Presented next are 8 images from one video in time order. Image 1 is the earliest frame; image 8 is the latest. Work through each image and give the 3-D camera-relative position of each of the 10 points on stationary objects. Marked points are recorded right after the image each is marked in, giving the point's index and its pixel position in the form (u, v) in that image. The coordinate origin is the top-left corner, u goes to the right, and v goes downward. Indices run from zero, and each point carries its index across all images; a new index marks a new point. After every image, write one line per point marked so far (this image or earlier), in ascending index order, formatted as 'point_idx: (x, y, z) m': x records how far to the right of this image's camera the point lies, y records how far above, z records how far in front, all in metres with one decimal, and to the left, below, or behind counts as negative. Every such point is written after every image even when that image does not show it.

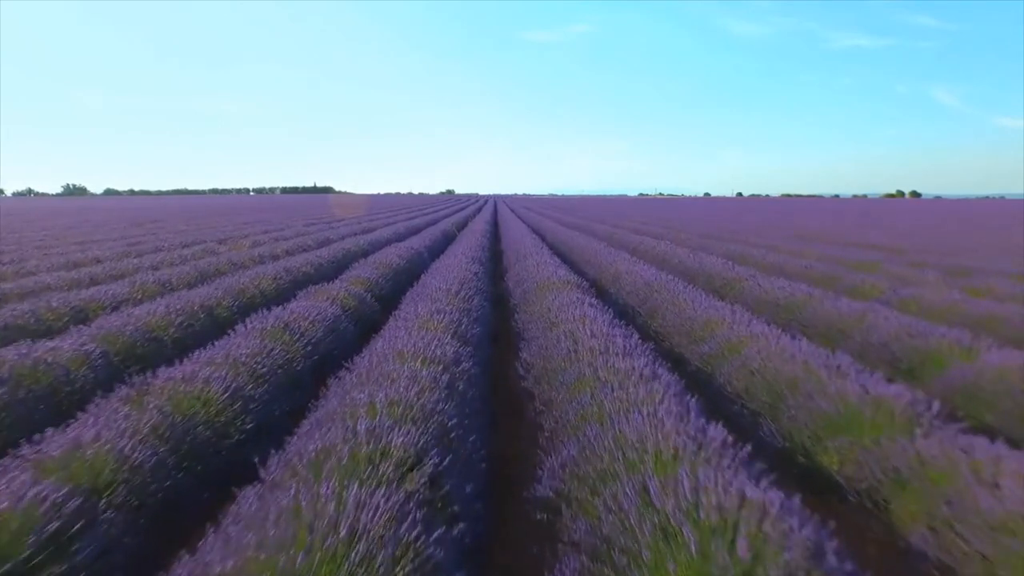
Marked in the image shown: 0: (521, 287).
0: (+0.1, 0.0, +9.6) m
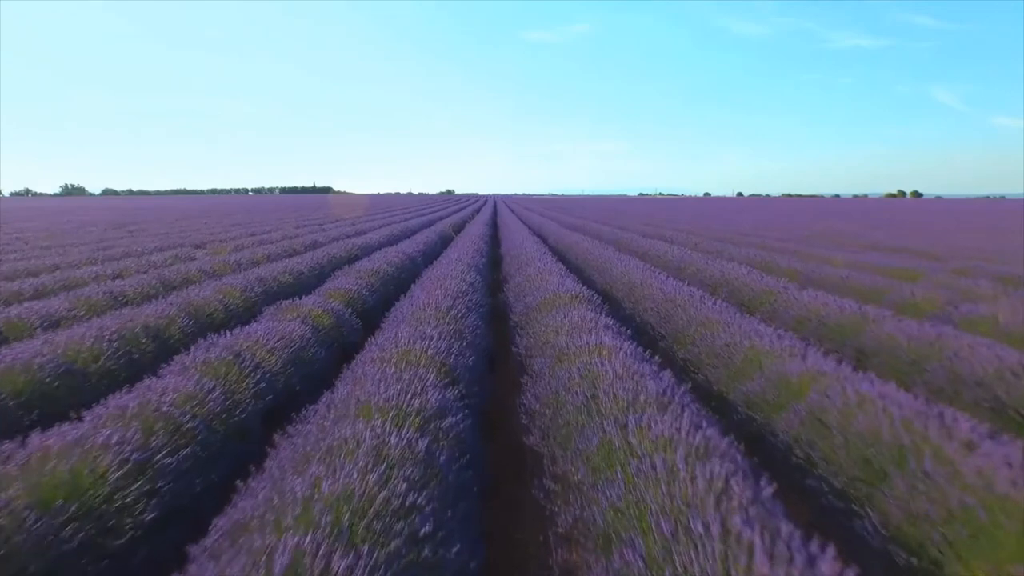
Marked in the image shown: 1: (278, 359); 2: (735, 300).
0: (+0.1, -0.1, +8.4) m
1: (-1.3, -0.4, +5.6) m
2: (+2.1, -0.1, +9.2) m
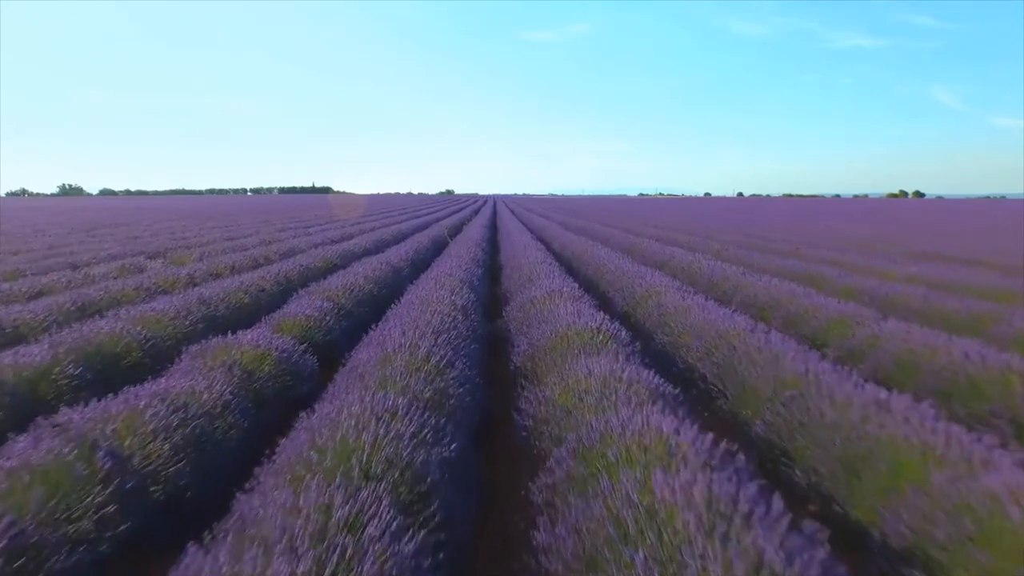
0: (+0.1, -0.3, +6.5) m
1: (-1.3, -0.6, +3.7) m
2: (+2.1, -0.3, +7.3) m
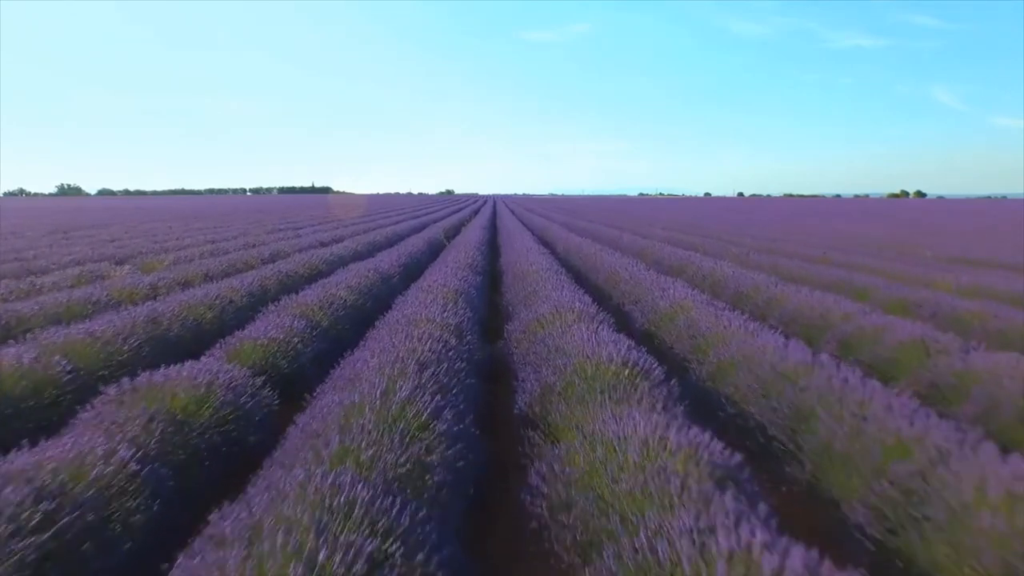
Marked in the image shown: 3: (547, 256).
0: (+0.1, -0.4, +5.3) m
1: (-1.3, -0.7, +2.5) m
2: (+2.1, -0.4, +6.1) m
3: (+0.5, +0.5, +14.1) m
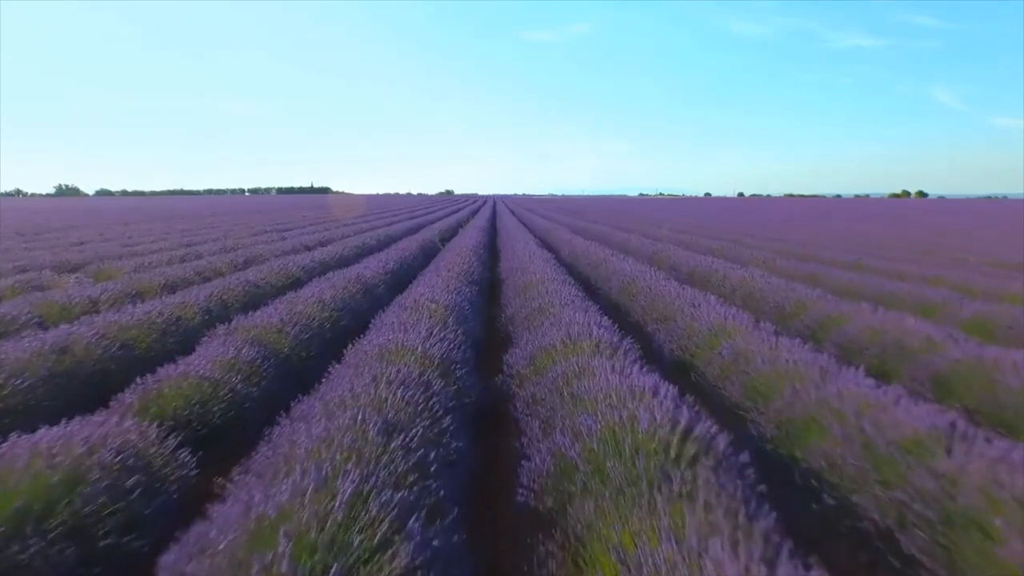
0: (+0.1, -0.5, +3.9) m
1: (-1.3, -0.8, +1.0) m
2: (+2.1, -0.6, +4.6) m
3: (+0.5, +0.3, +12.7) m
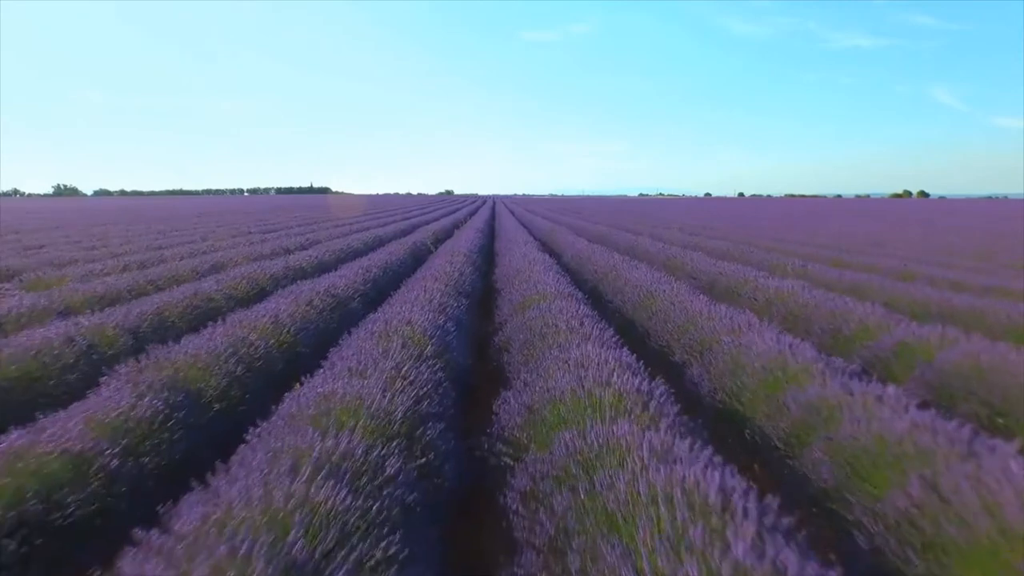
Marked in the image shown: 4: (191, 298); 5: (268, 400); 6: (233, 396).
0: (+0.1, -0.7, +2.4) m
1: (-1.3, -0.9, -0.4) m
2: (+2.1, -0.7, +3.2) m
3: (+0.5, +0.2, +11.2) m
4: (-2.7, -0.1, +8.4) m
5: (-1.3, -0.5, +5.5) m
6: (-1.4, -0.5, +5.0) m
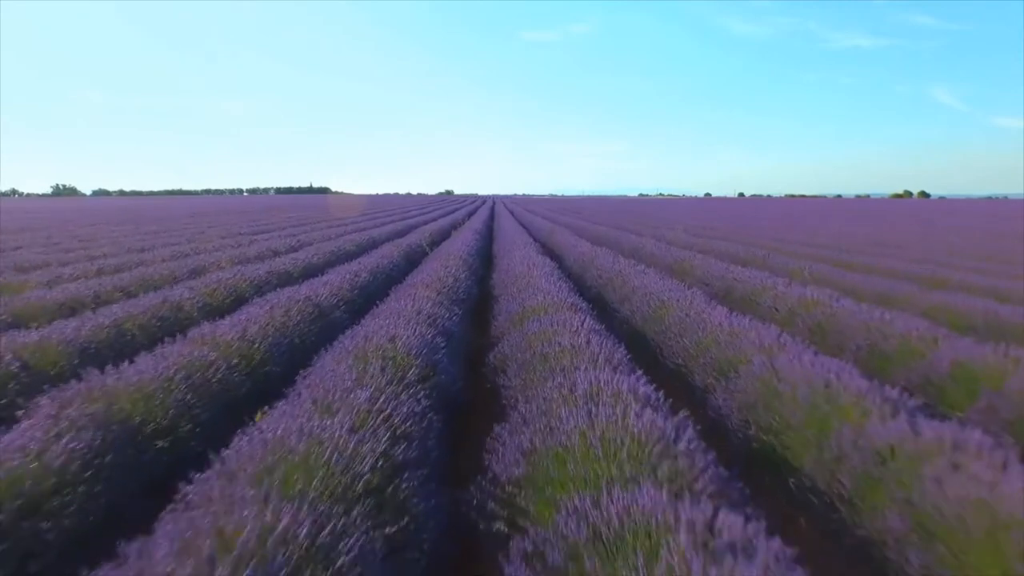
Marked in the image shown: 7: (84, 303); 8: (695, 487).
0: (+0.1, -0.7, +1.6) m
1: (-1.3, -1.0, -1.2) m
2: (+2.1, -0.7, +2.4) m
3: (+0.4, +0.2, +10.5) m
4: (-2.7, -0.1, +7.6) m
5: (-1.3, -0.6, +4.8) m
6: (-1.4, -0.6, +4.3) m
7: (-3.6, -0.1, +8.4) m
8: (+0.5, -0.5, +2.8) m
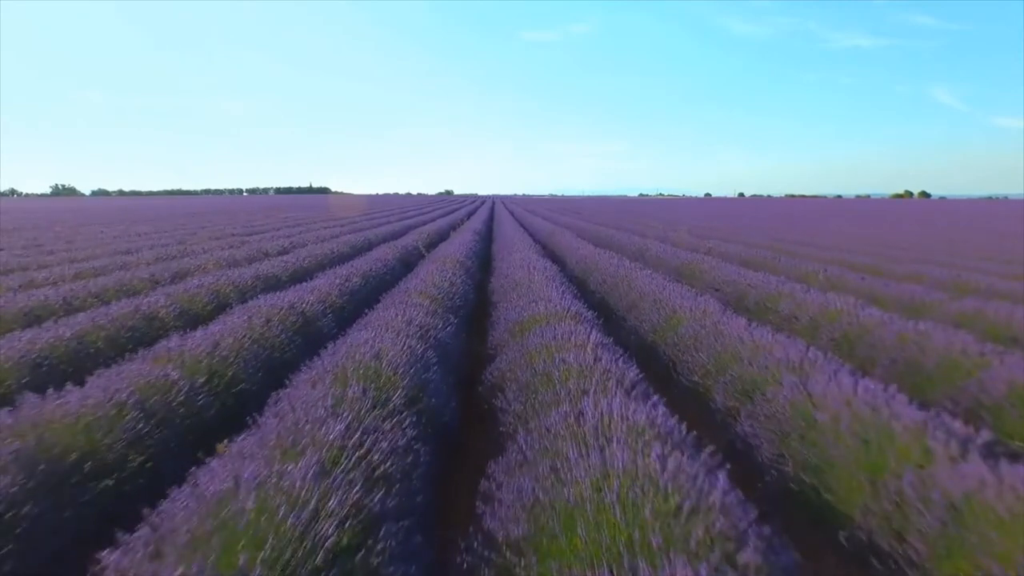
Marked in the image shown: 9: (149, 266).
0: (+0.1, -0.8, +1.1) m
1: (-1.3, -1.0, -1.8) m
2: (+2.0, -0.8, +1.8) m
3: (+0.4, +0.1, +9.9) m
4: (-2.7, -0.2, +7.1) m
5: (-1.3, -0.7, +4.2) m
6: (-1.4, -0.6, +3.7) m
7: (-3.6, -0.2, +7.8) m
8: (+0.5, -0.6, +2.2) m
9: (-4.4, +0.3, +12.0) m
